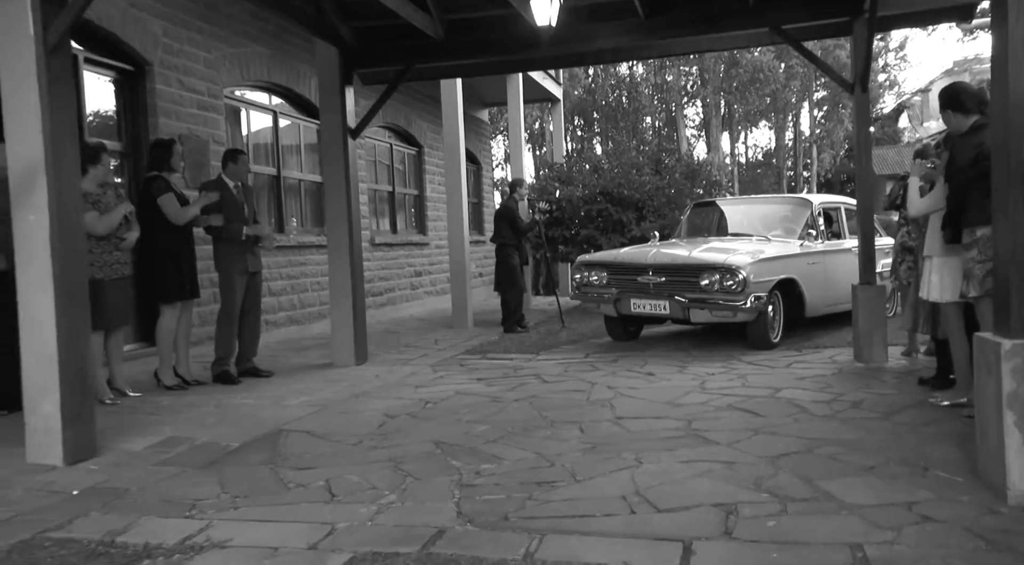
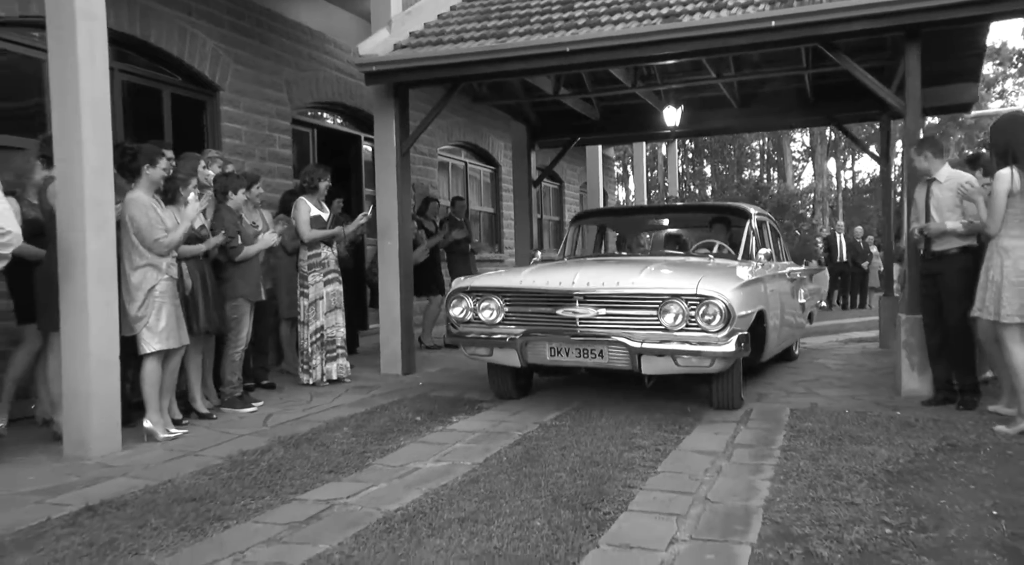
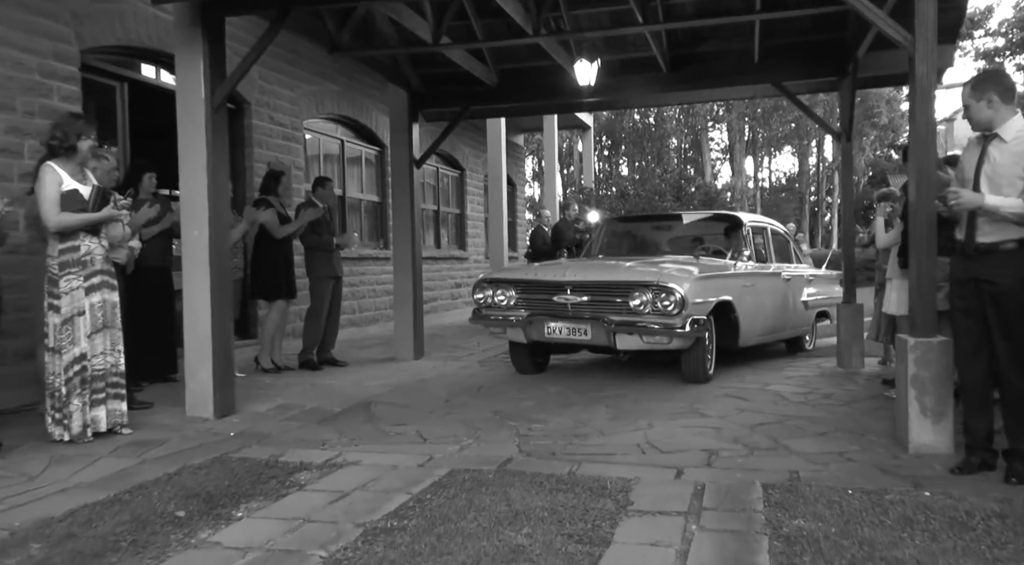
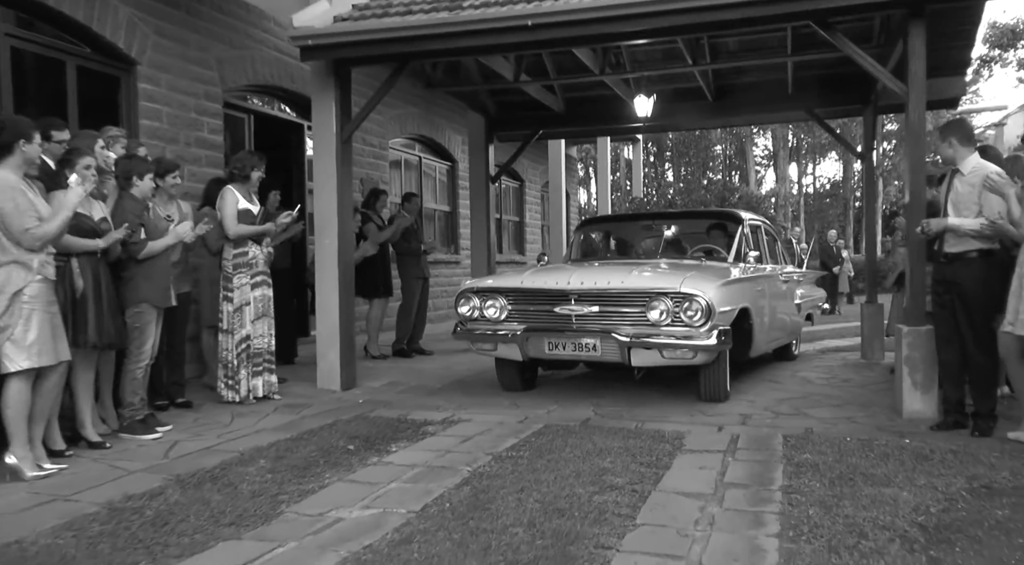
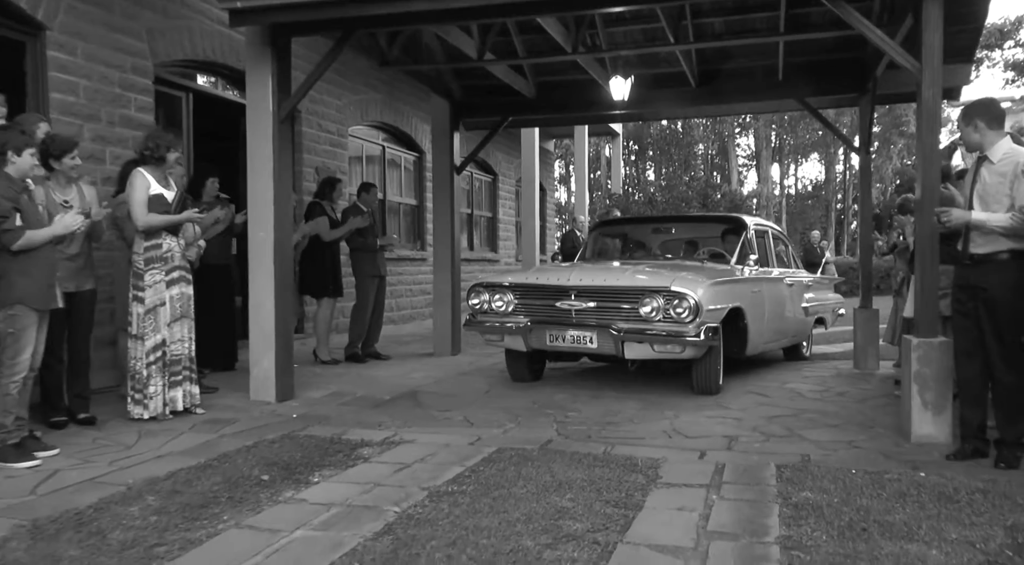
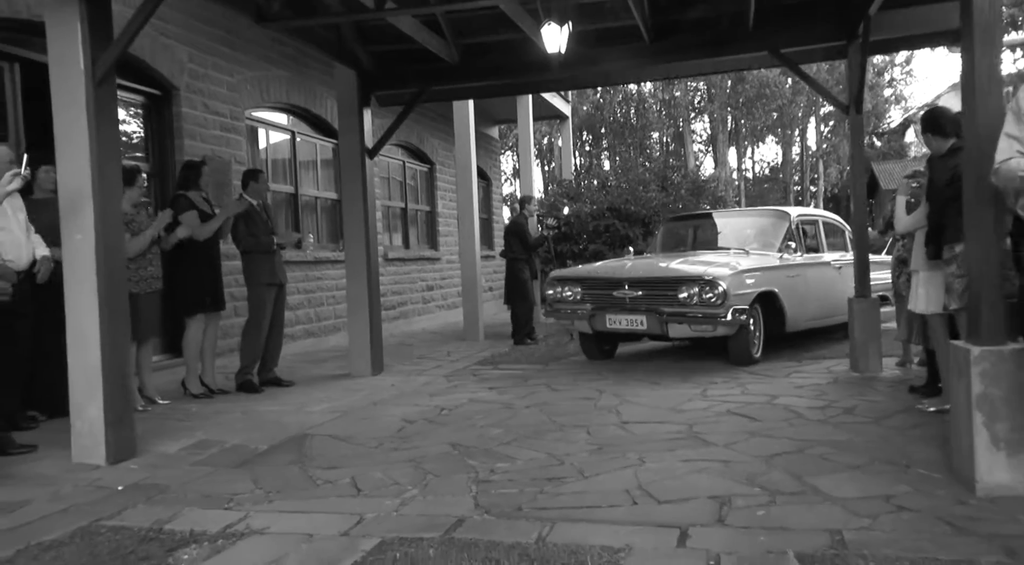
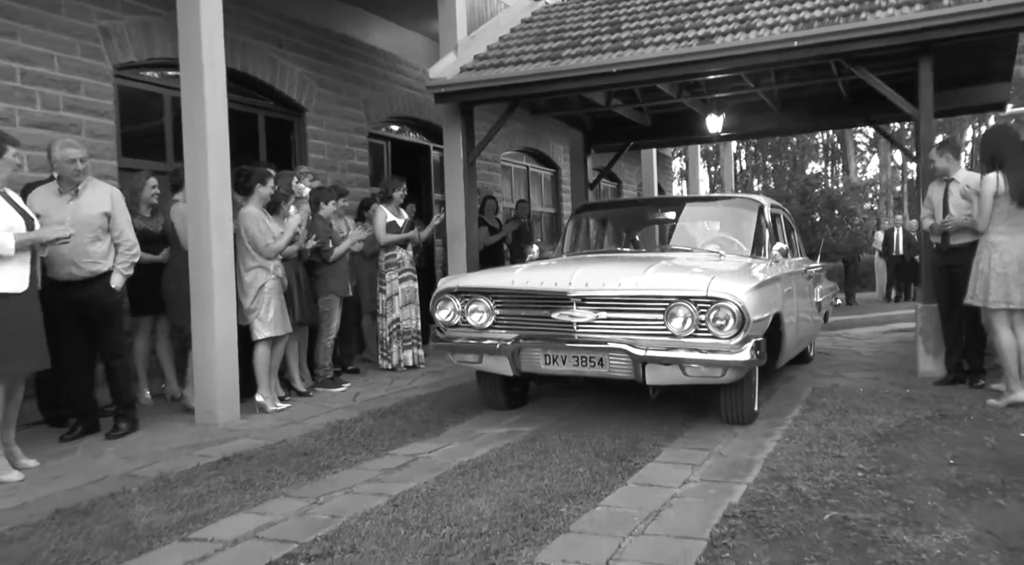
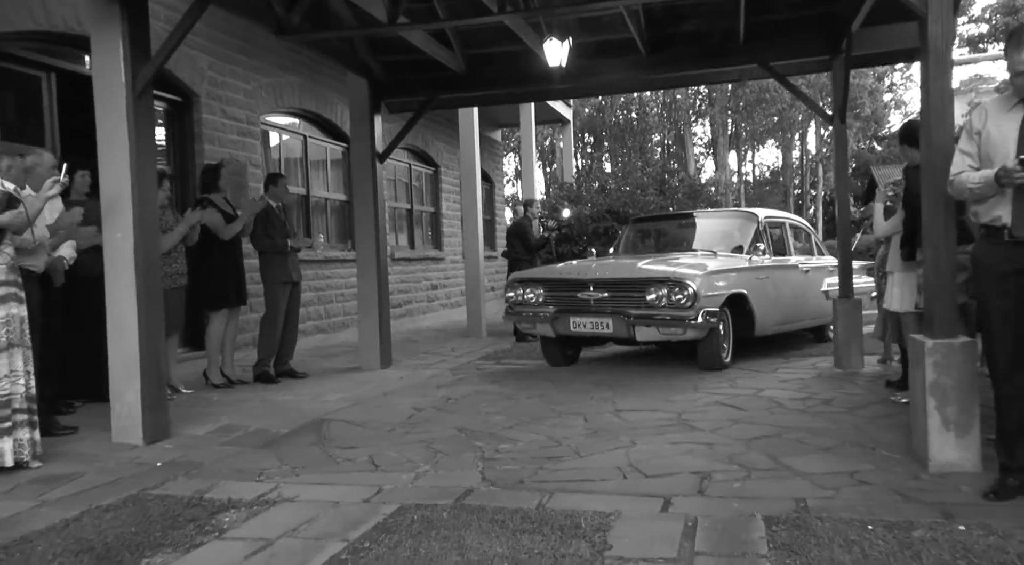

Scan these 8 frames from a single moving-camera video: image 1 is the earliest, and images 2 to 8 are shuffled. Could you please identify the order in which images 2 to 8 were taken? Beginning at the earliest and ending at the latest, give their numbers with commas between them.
6, 8, 3, 5, 4, 2, 7
